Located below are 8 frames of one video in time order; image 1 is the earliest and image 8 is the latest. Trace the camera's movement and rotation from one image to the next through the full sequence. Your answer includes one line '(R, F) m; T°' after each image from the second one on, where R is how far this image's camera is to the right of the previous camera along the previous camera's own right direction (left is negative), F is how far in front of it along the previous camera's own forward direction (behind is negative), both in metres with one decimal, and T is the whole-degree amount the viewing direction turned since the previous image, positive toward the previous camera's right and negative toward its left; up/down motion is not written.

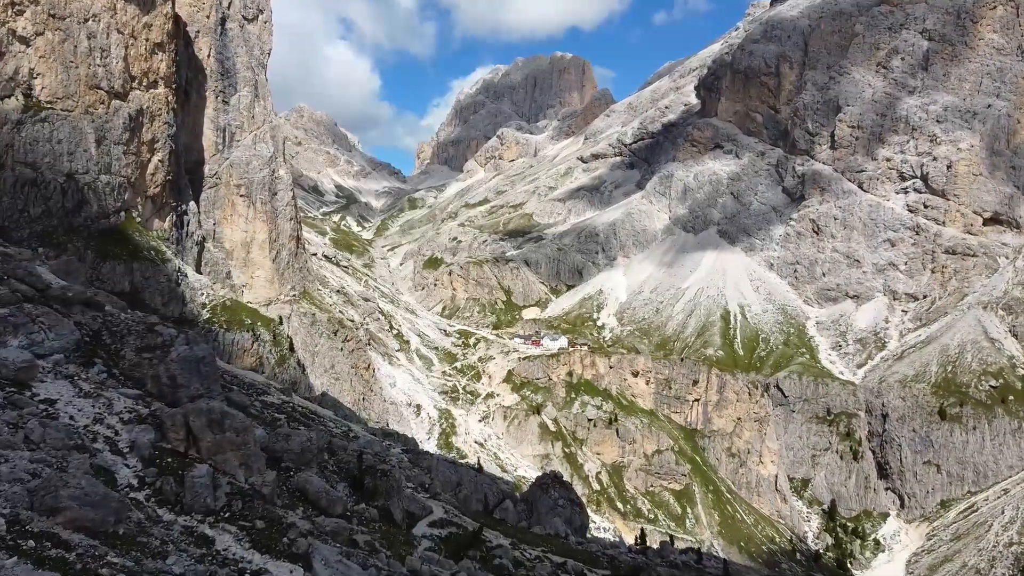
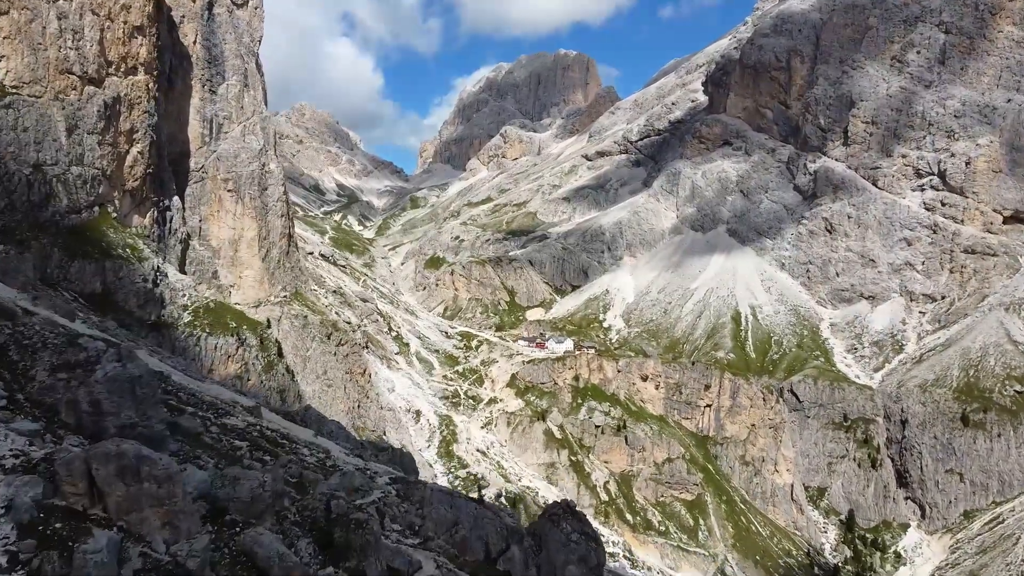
(-0.1, +6.0) m; 0°
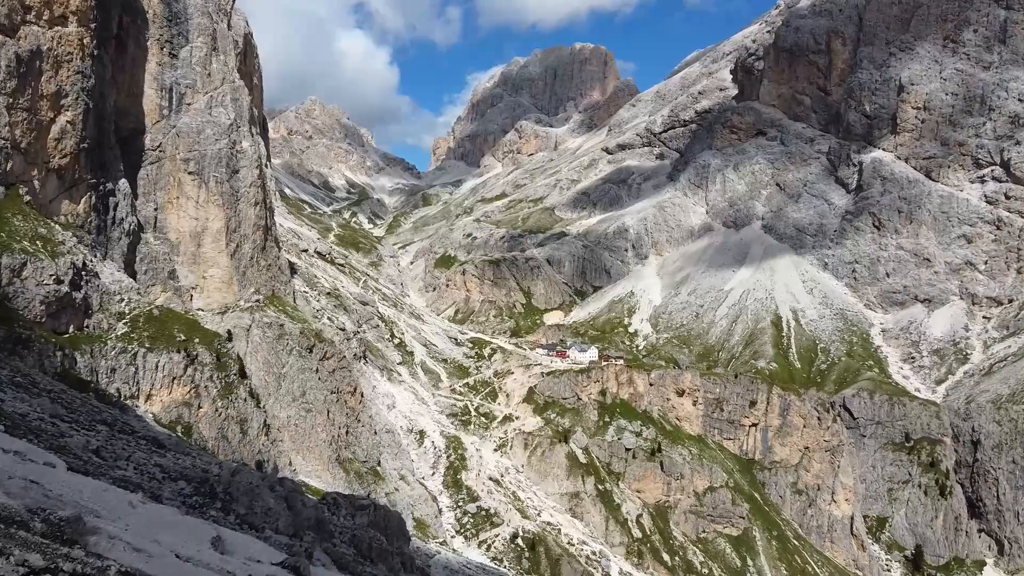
(-0.5, +16.8) m; -1°
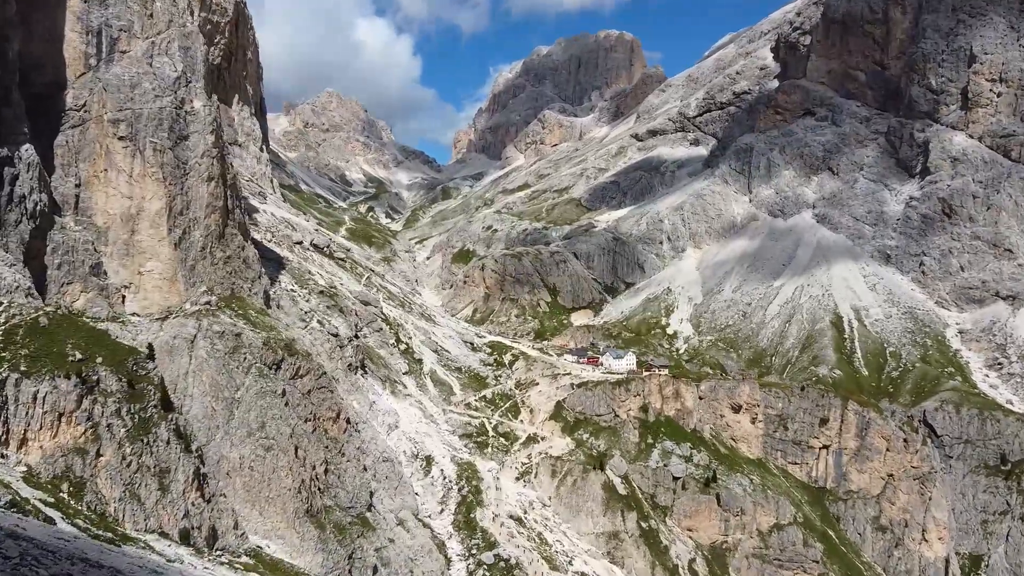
(-0.1, +18.6) m; -2°
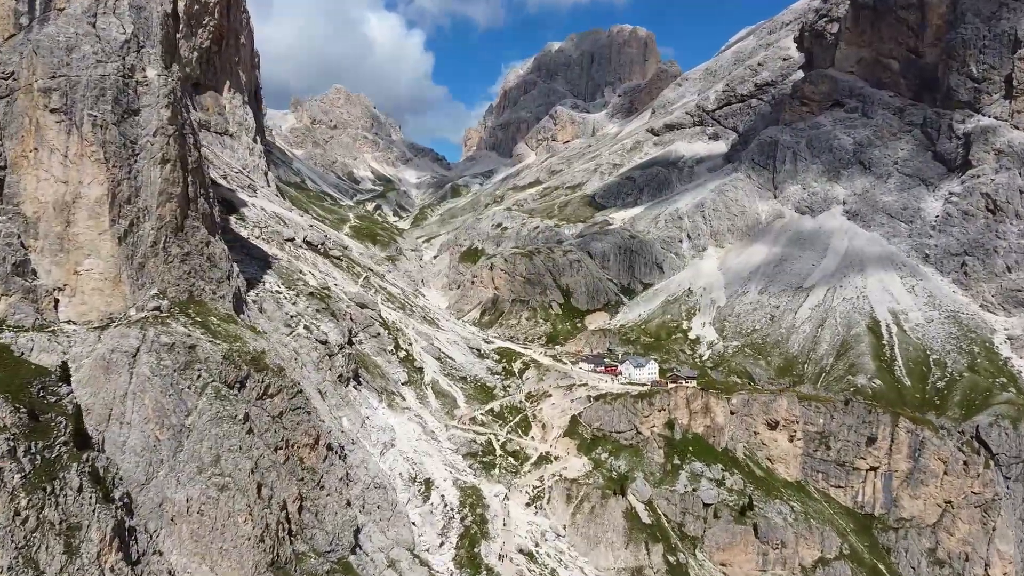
(0.0, +10.5) m; -1°
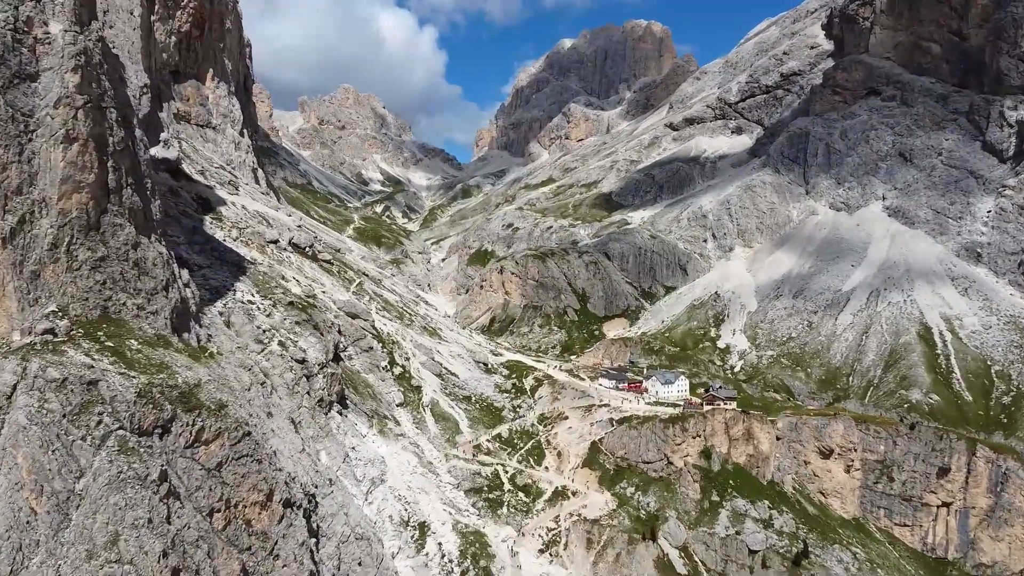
(+0.4, +12.7) m; -1°
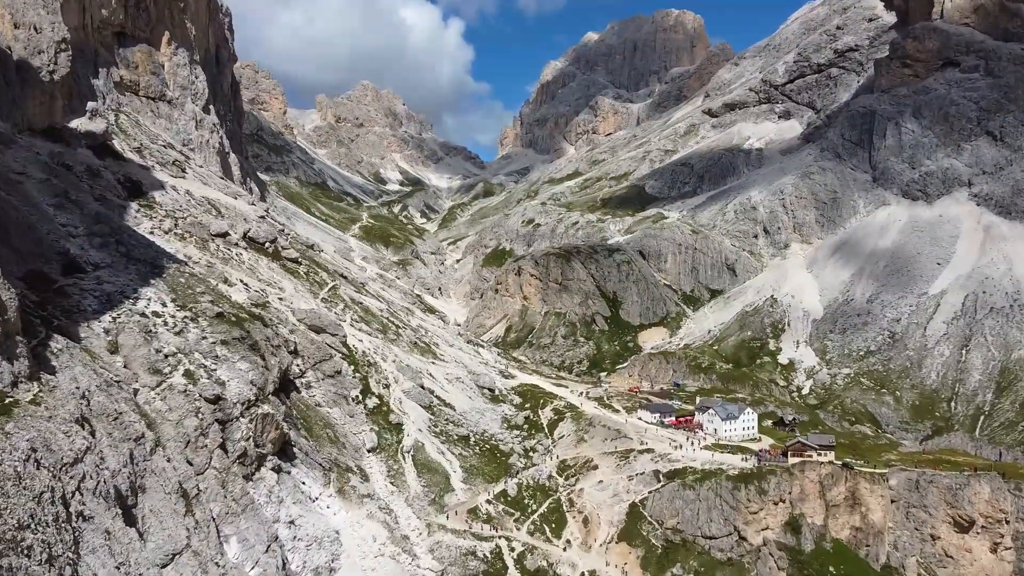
(+1.5, +22.4) m; -2°
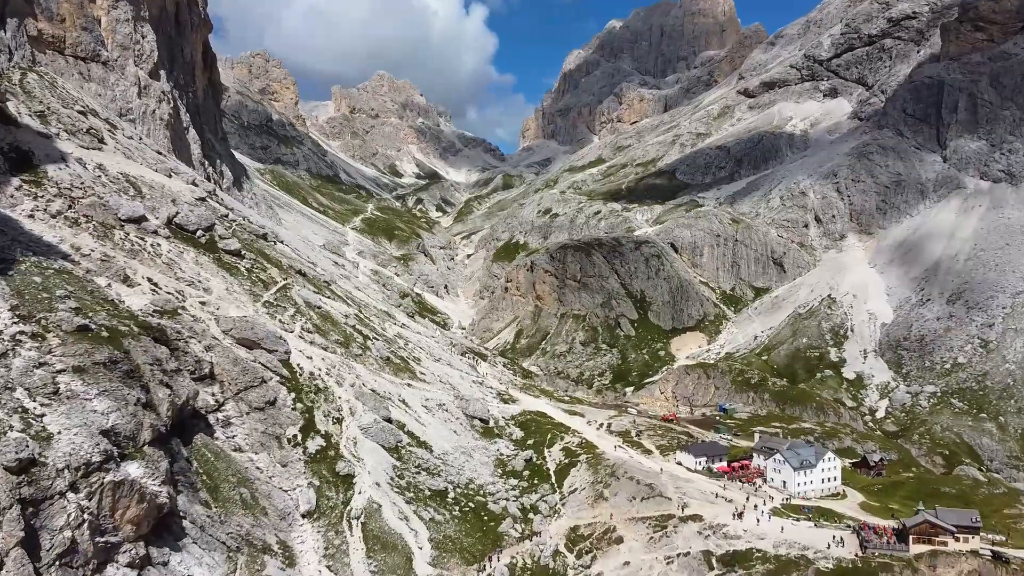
(+2.0, +18.7) m; -2°
